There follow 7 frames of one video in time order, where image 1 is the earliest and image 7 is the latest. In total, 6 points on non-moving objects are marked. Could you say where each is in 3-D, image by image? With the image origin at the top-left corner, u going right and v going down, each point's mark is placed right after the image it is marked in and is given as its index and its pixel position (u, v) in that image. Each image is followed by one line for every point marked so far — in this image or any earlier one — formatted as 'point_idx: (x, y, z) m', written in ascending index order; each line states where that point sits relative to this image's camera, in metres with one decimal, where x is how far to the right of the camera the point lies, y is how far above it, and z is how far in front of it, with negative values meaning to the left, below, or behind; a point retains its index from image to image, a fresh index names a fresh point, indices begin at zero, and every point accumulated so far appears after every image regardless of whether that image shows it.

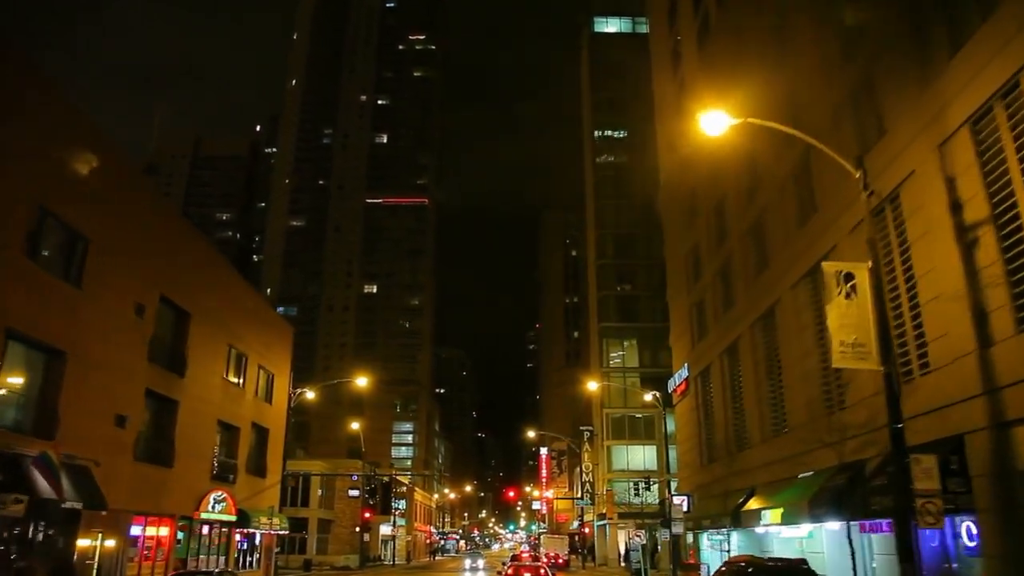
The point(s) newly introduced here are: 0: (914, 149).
0: (+8.8, +3.0, +16.9) m
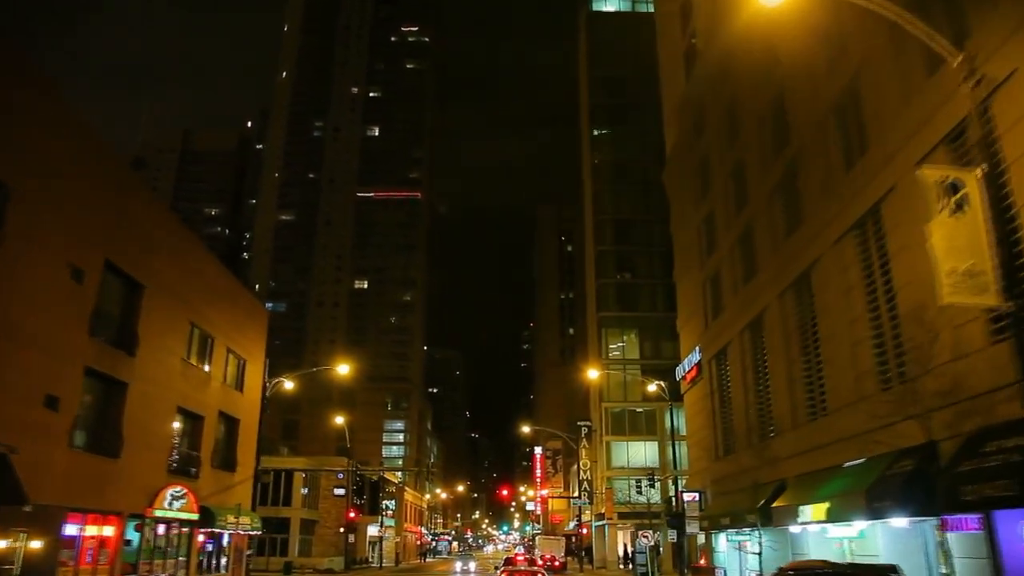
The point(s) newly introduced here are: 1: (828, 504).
0: (+8.7, +4.2, +13.4) m
1: (+7.7, -5.2, +18.7) m
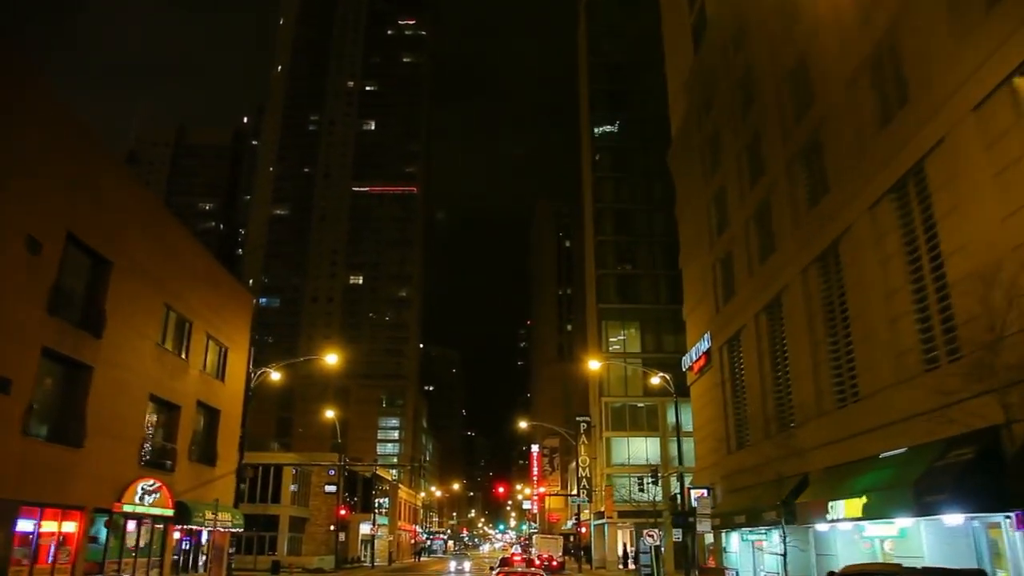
0: (+8.7, +4.9, +11.4) m
1: (+7.7, -4.5, +16.7) m
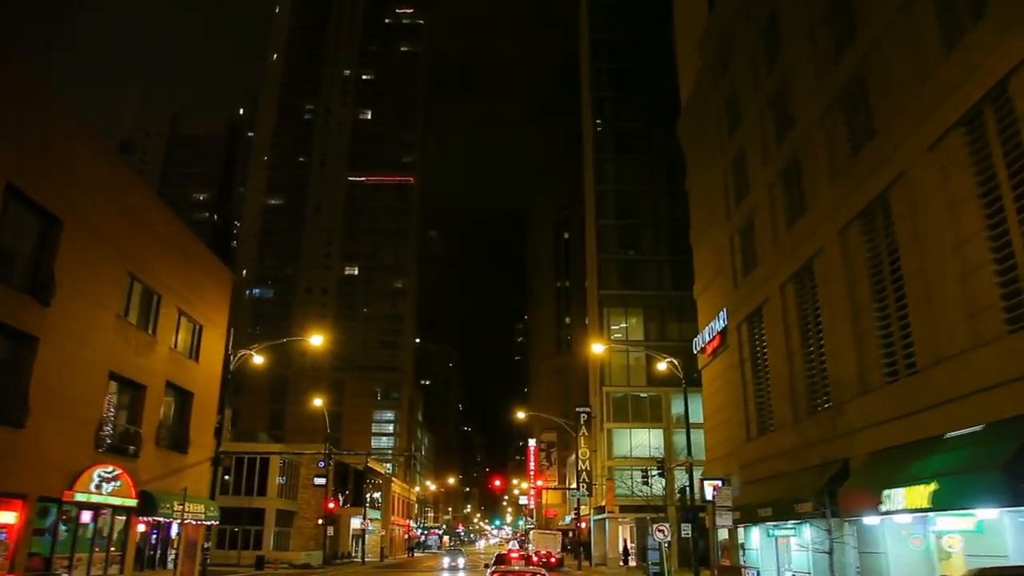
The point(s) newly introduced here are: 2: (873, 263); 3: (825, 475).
0: (+8.8, +5.8, +8.7) m
1: (+7.7, -3.6, +14.0) m
2: (+8.6, +0.6, +18.4) m
3: (+7.9, -4.7, +19.3) m
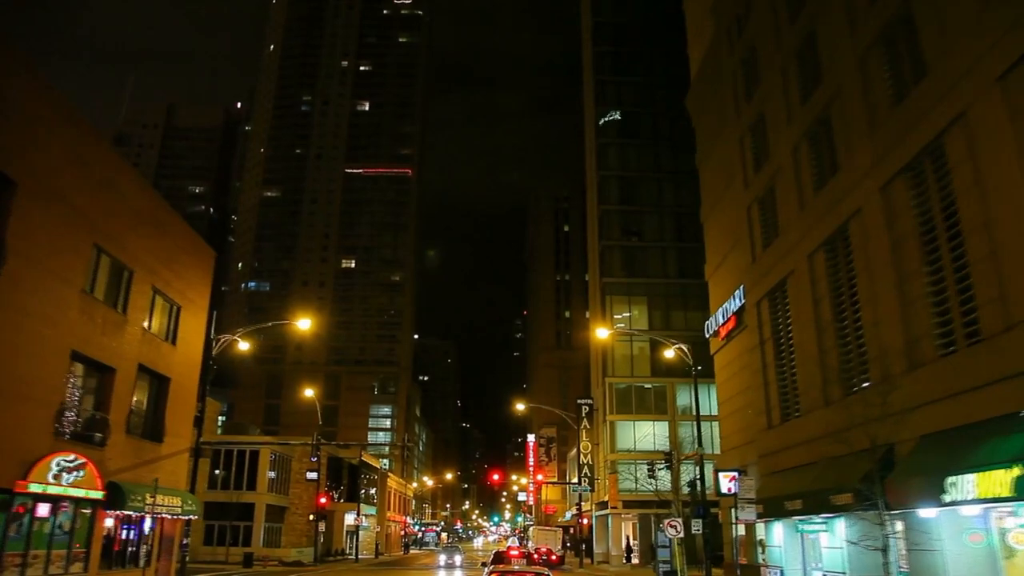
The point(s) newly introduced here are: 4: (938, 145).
0: (+8.8, +6.6, +6.4) m
1: (+7.7, -2.8, +11.7) m
2: (+8.7, +1.4, +16.2) m
3: (+7.9, -3.9, +17.1) m
4: (+8.7, +2.9, +15.7) m
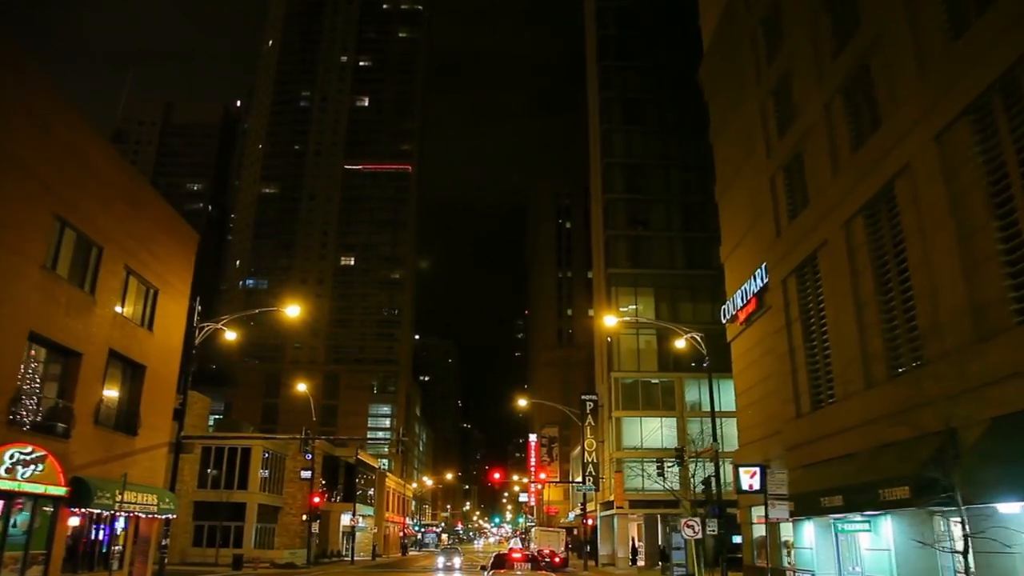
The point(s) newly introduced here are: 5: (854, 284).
0: (+8.8, +7.3, +4.2) m
1: (+7.7, -2.0, +9.5) m
2: (+8.7, +2.1, +14.0) m
3: (+7.9, -3.1, +14.9) m
4: (+8.8, +3.6, +13.5) m
5: (+8.4, 0.0, +18.9) m
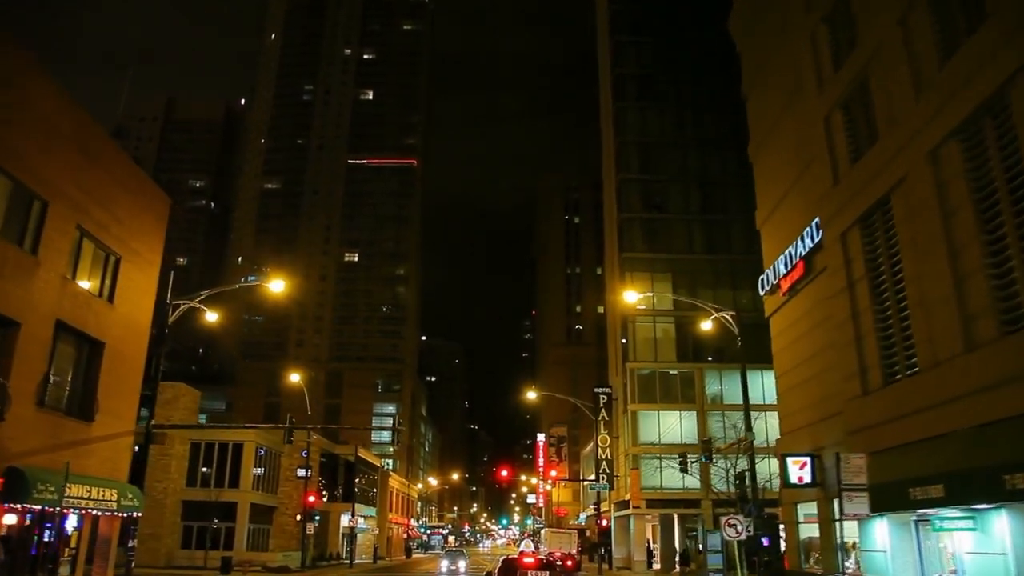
0: (+8.9, +8.6, +0.6) m
1: (+7.8, -0.8, +5.9) m
2: (+8.9, +3.3, +10.3) m
3: (+8.1, -2.0, +11.2) m
4: (+8.9, +4.8, +9.9) m
5: (+8.6, +1.2, +15.3) m
